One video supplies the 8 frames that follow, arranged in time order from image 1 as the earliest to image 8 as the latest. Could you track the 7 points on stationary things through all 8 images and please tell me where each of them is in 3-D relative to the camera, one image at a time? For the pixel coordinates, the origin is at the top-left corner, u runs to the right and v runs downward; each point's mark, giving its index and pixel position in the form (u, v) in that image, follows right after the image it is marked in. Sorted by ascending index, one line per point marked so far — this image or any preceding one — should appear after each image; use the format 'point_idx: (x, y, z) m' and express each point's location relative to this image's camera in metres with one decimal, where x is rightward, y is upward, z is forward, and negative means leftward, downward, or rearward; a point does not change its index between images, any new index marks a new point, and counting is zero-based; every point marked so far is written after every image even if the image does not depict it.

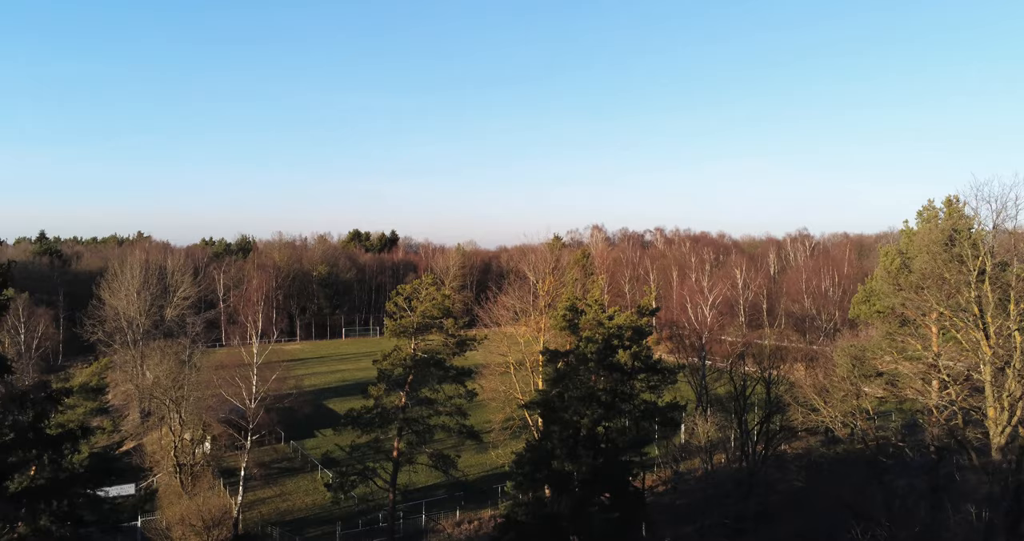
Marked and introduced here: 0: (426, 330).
0: (-2.3, -1.6, +19.3) m
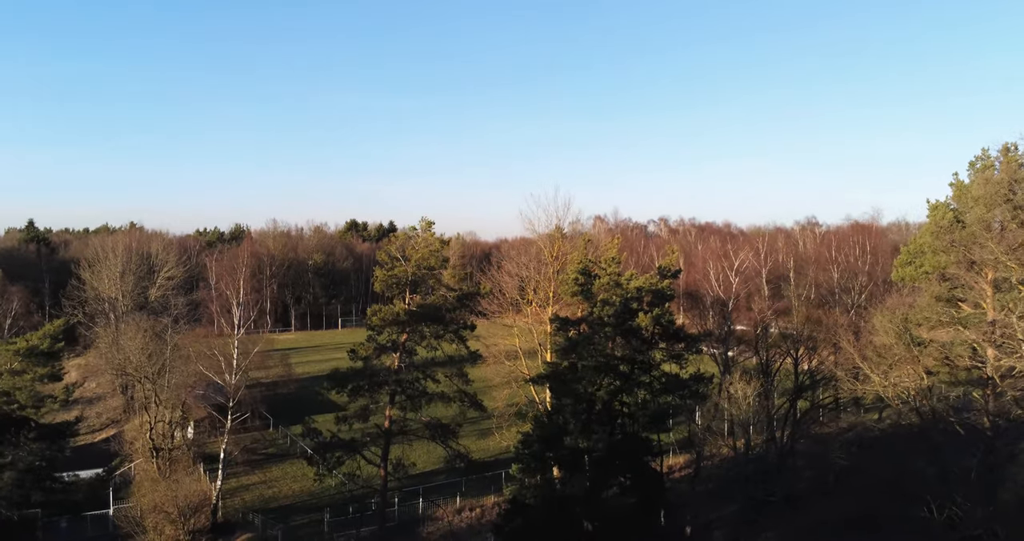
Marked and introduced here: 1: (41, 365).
0: (-2.1, -0.3, +16.9) m
1: (-11.8, -2.4, +18.6) m
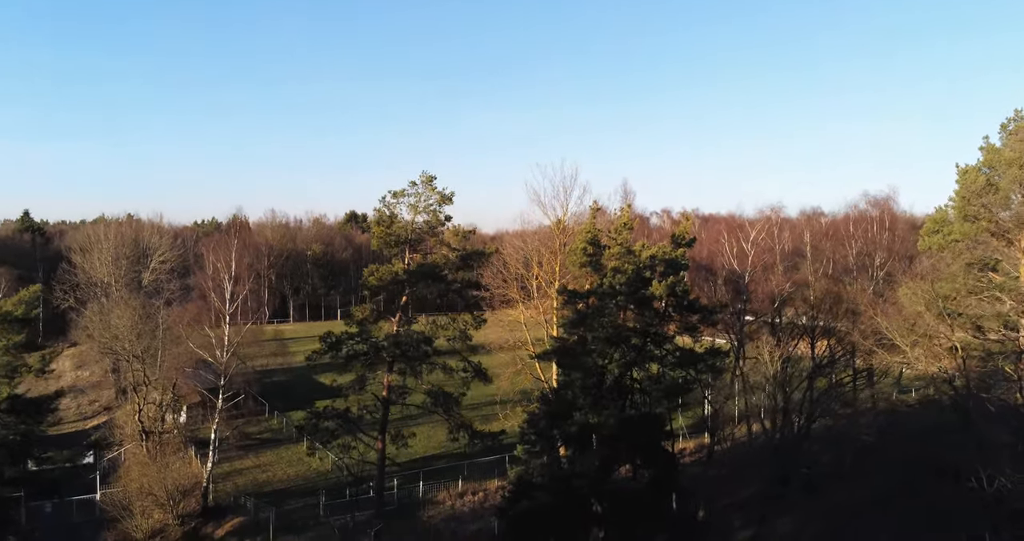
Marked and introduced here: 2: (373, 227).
0: (-1.9, +0.6, +15.7) m
1: (-11.6, -1.5, +17.5) m
2: (-2.9, +0.9, +15.6) m
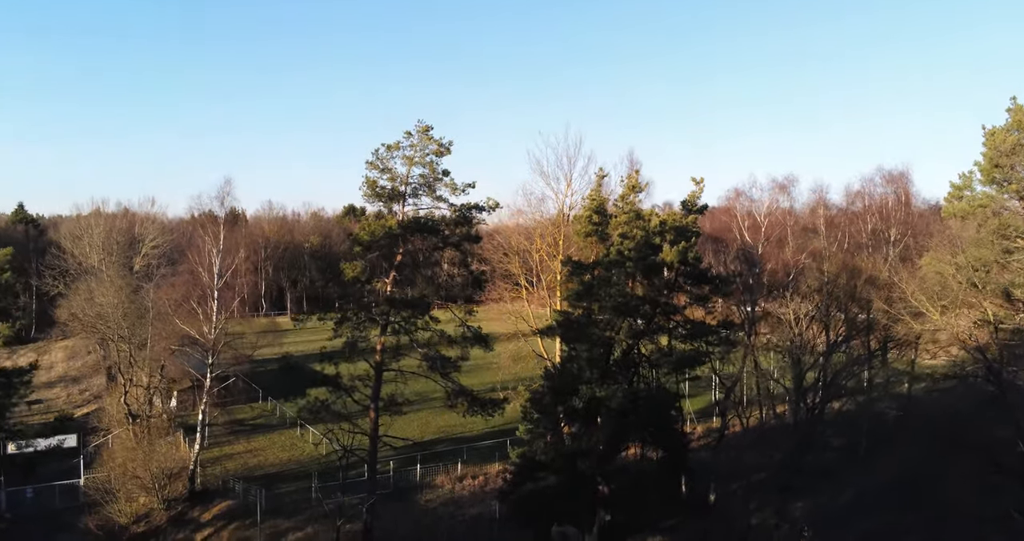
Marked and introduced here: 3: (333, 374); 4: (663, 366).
0: (-1.9, +1.4, +14.6) m
1: (-11.6, -0.6, +16.4) m
2: (-2.9, +1.8, +14.5) m
3: (-3.8, -2.2, +16.0) m
4: (+3.8, -2.4, +18.8) m
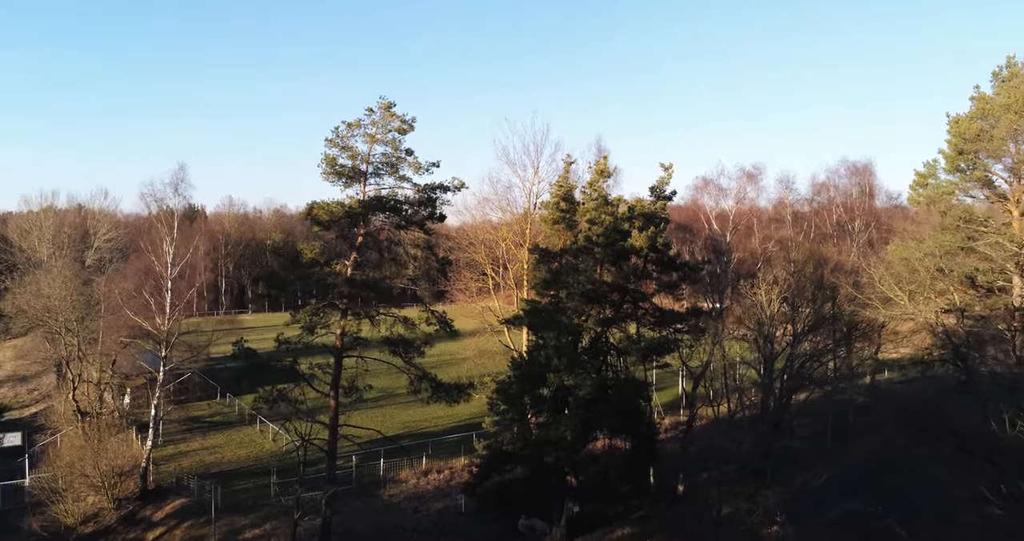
0: (-2.5, +1.8, +14.1) m
1: (-12.3, -0.3, +15.4) m
2: (-3.5, +2.1, +13.9) m
3: (-4.5, -1.9, +15.3) m
4: (+3.0, -2.1, +18.5) m
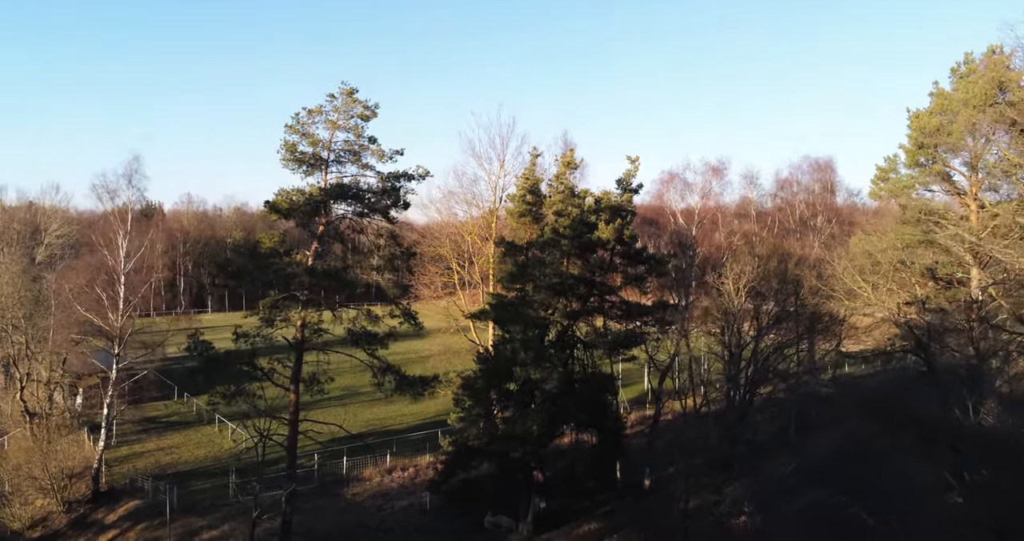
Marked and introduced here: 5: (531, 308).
0: (-3.1, +1.9, +13.7) m
1: (-13.0, -0.1, +14.6) m
2: (-4.1, +2.3, +13.5) m
3: (-5.2, -1.7, +14.9) m
4: (+2.1, -1.9, +18.4) m
5: (+0.4, -0.9, +17.8) m
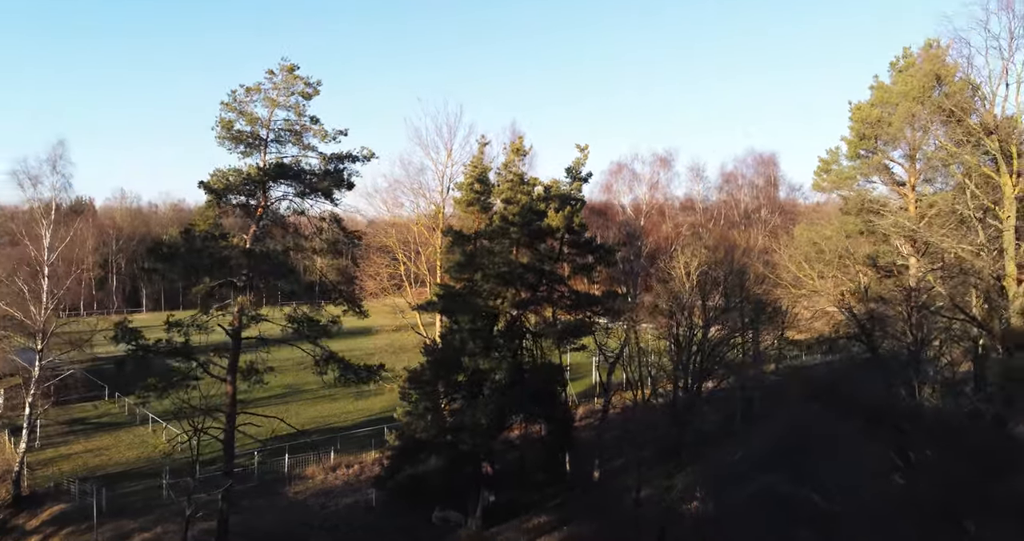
0: (-4.0, +2.2, +13.1) m
1: (-13.9, +0.1, +13.2) m
2: (-5.0, +2.5, +12.8) m
3: (-6.2, -1.4, +14.1) m
4: (+0.9, -1.6, +18.1) m
5: (-0.8, -0.6, +17.4) m
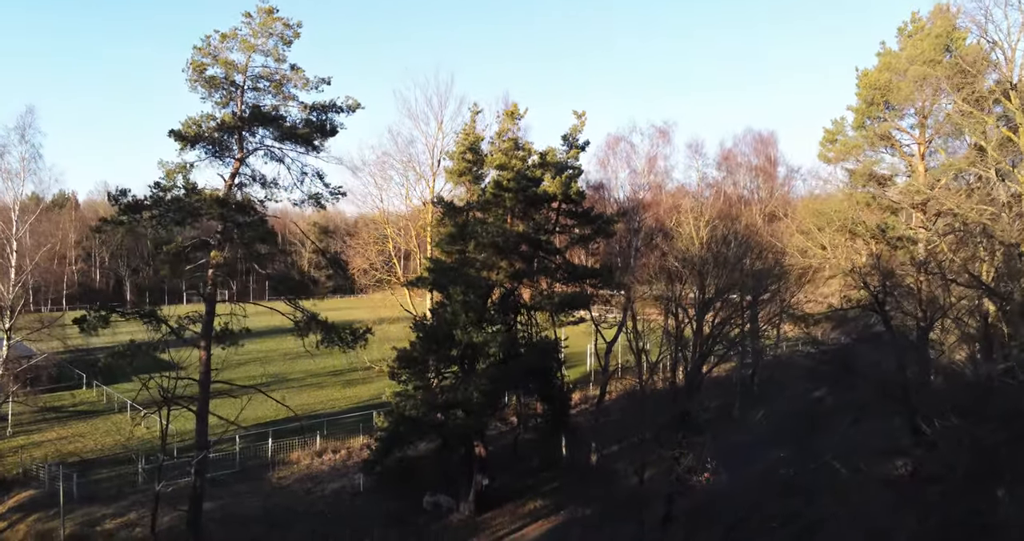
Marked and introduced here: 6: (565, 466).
0: (-4.1, +2.9, +12.1) m
1: (-14.0, +0.8, +12.2) m
2: (-5.1, +3.2, +11.9) m
3: (-6.2, -0.8, +13.1) m
4: (+0.8, -0.9, +17.3) m
5: (-0.9, 0.0, +16.5) m
6: (+1.4, -5.2, +19.8) m
